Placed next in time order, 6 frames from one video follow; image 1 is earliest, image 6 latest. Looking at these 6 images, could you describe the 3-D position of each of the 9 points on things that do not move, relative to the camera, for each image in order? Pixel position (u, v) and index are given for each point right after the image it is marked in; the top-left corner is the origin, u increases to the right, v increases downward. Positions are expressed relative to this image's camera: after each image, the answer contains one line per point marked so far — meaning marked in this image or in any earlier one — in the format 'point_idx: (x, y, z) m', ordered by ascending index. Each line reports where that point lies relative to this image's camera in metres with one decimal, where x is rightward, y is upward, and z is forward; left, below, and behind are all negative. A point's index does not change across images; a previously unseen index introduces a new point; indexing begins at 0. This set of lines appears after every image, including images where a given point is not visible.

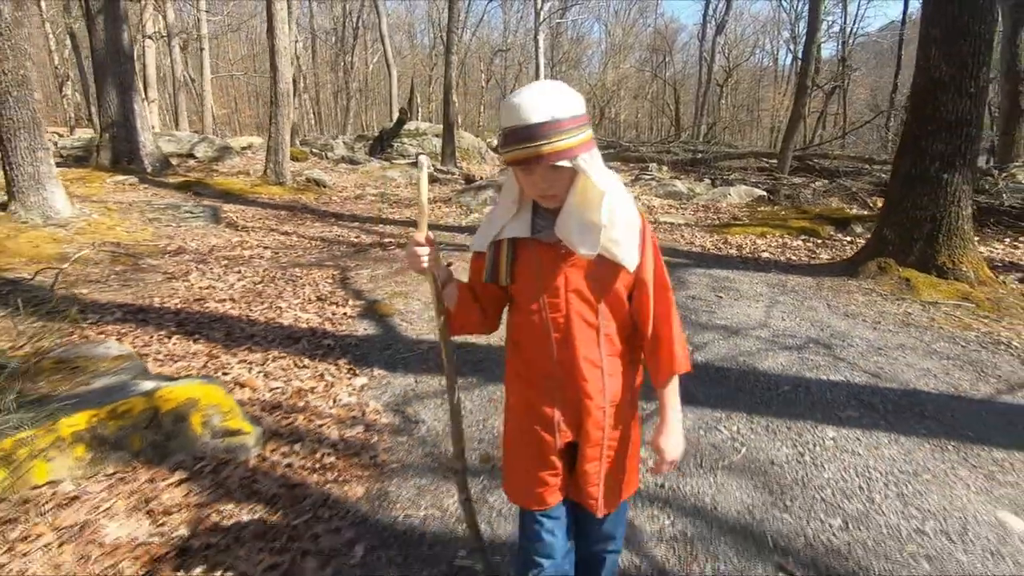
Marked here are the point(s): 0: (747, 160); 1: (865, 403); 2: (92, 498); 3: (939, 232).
0: (+8.2, +4.4, +18.6) m
1: (+2.5, -0.8, +3.9) m
2: (-2.0, -1.0, +2.6) m
3: (+5.2, +0.7, +6.6) m
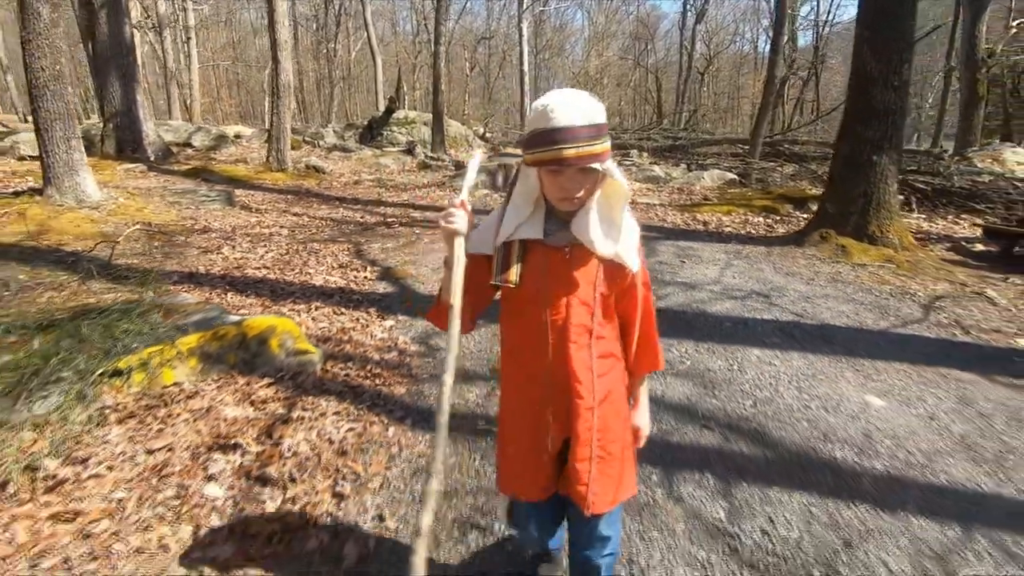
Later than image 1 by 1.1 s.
0: (+7.7, +5.2, +19.7) m
1: (+2.5, -0.4, +4.9) m
2: (-2.0, -0.7, +3.5) m
3: (+5.1, +1.2, +7.7) m
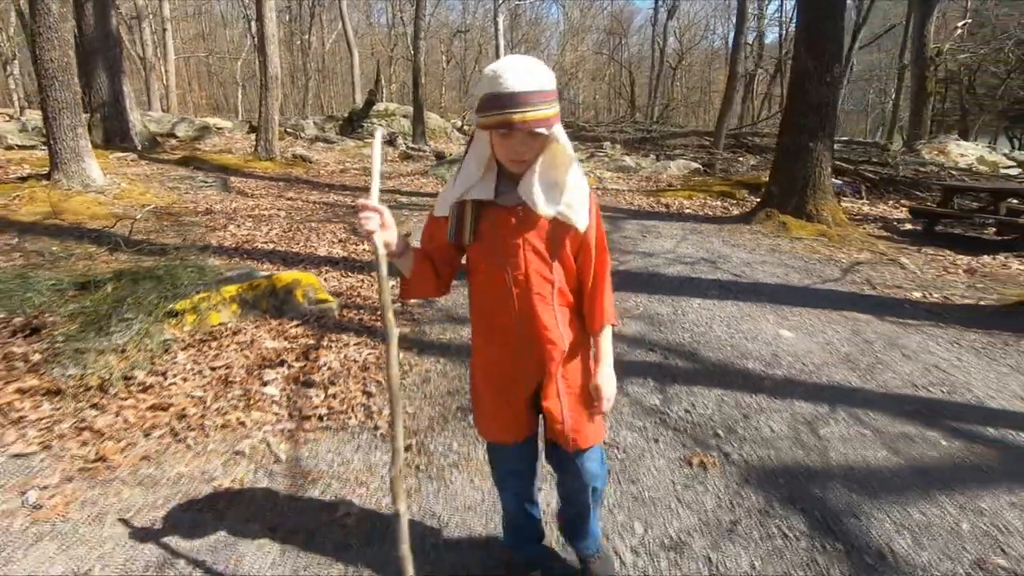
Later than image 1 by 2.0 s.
0: (+6.9, +5.8, +20.8) m
1: (+2.3, 0.0, +5.9) m
2: (-2.1, -0.3, +4.3) m
3: (+4.8, +1.6, +8.8) m
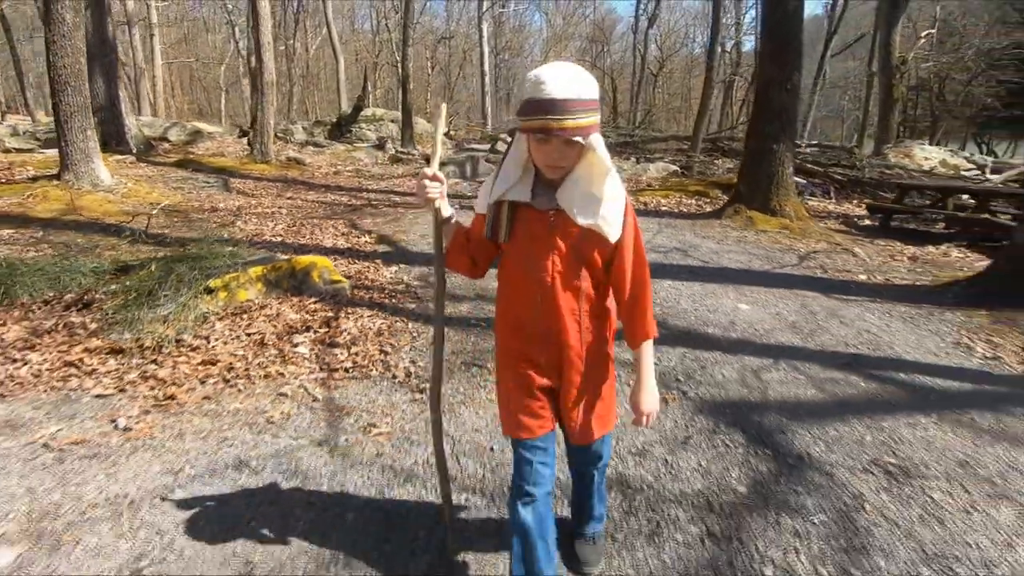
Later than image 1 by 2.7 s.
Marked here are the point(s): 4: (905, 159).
0: (+6.3, +5.9, +21.7) m
1: (+2.2, +0.2, +6.6) m
2: (-2.2, -0.2, +4.9) m
3: (+4.6, +1.8, +9.6) m
4: (+14.0, +4.6, +19.1) m
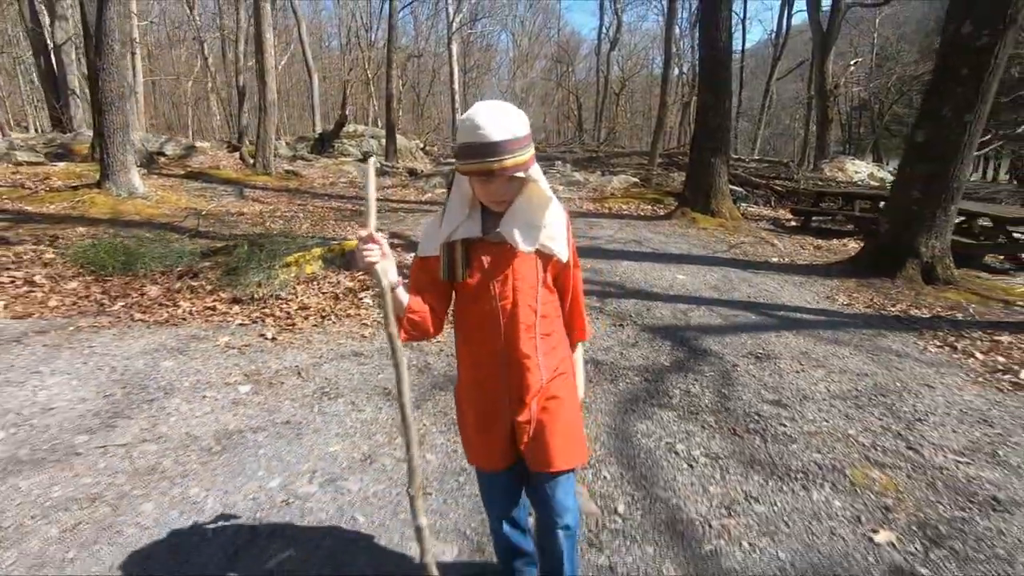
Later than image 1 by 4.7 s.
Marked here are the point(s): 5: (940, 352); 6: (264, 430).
0: (+5.3, +5.8, +24.0) m
1: (+2.1, +0.5, +8.6) m
2: (-2.2, +0.2, +6.6) m
3: (+4.3, +2.1, +11.7) m
4: (+13.1, +4.7, +21.8) m
5: (+4.2, -0.6, +5.3) m
6: (-1.6, -0.9, +3.4) m
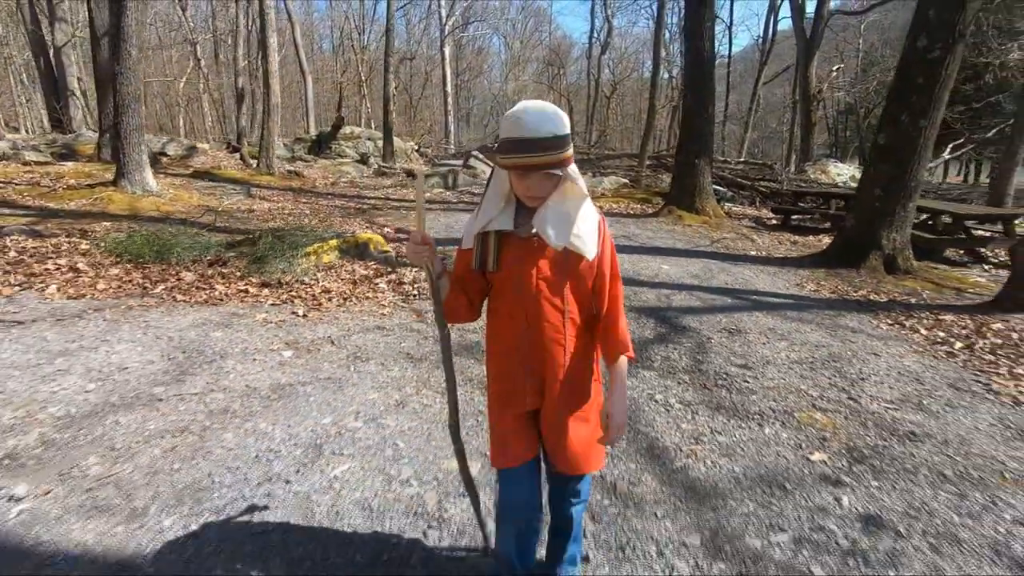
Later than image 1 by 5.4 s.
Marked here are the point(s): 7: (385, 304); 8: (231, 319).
0: (+5.0, +5.9, +24.8) m
1: (+2.1, +0.7, +9.3) m
2: (-2.2, +0.3, +7.2) m
3: (+4.2, +2.2, +12.4) m
4: (+12.8, +4.8, +22.7) m
5: (+4.2, -0.5, +6.0) m
6: (-1.5, -0.7, +4.0) m
7: (-1.4, -0.2, +5.9) m
8: (-2.7, -0.3, +5.2) m
